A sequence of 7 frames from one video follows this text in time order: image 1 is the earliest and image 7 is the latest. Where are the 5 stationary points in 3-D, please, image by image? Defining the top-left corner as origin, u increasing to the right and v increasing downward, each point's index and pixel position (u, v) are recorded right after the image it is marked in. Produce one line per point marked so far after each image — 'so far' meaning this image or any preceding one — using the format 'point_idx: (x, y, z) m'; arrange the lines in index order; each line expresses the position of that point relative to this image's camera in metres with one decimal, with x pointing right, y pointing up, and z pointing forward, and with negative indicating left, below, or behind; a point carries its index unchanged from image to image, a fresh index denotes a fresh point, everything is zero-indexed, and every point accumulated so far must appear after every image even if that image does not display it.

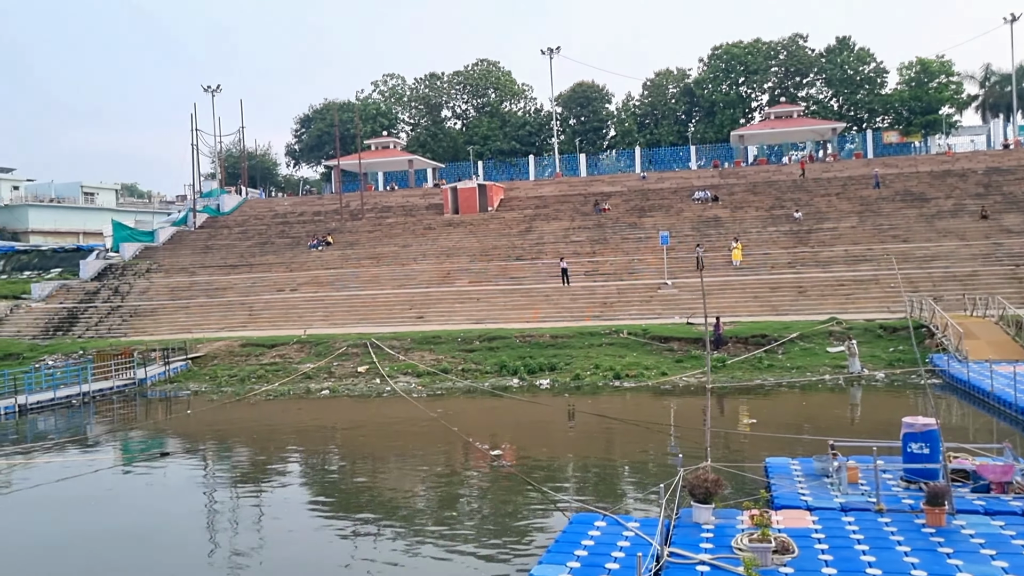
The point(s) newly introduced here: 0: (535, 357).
0: (+0.5, -1.5, +19.1) m
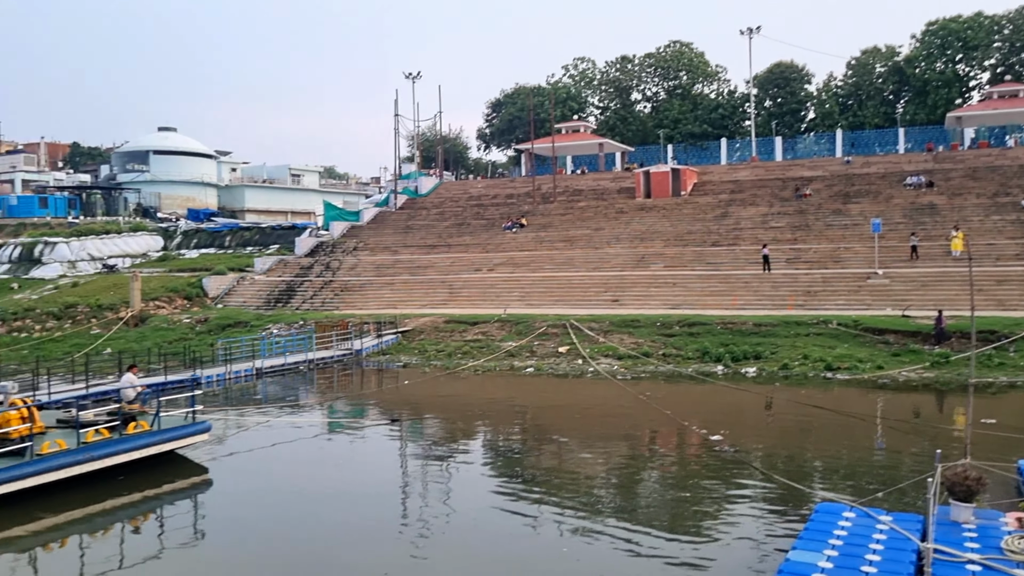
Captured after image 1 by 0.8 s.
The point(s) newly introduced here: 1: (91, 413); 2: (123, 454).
0: (+4.8, -1.2, +18.8) m
1: (-5.3, -1.6, +11.1) m
2: (-4.6, -2.0, +10.5) m
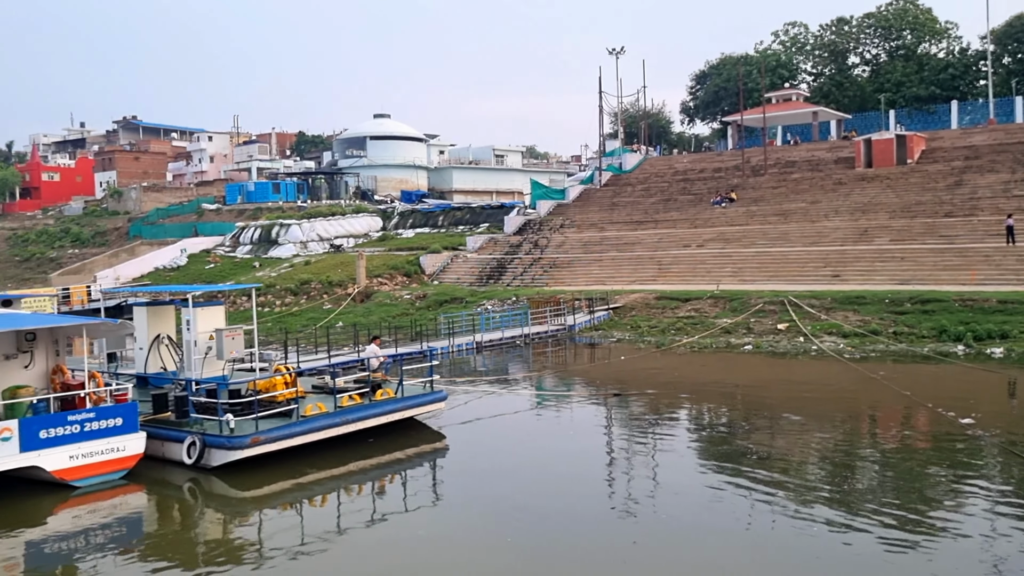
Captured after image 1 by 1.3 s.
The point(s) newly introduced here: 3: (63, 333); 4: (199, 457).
0: (+9.2, -0.7, +17.5) m
1: (-2.3, -1.3, +12.1) m
2: (-1.8, -1.7, +11.3) m
3: (-5.6, -0.6, +11.1) m
4: (-3.6, -1.9, +10.3) m
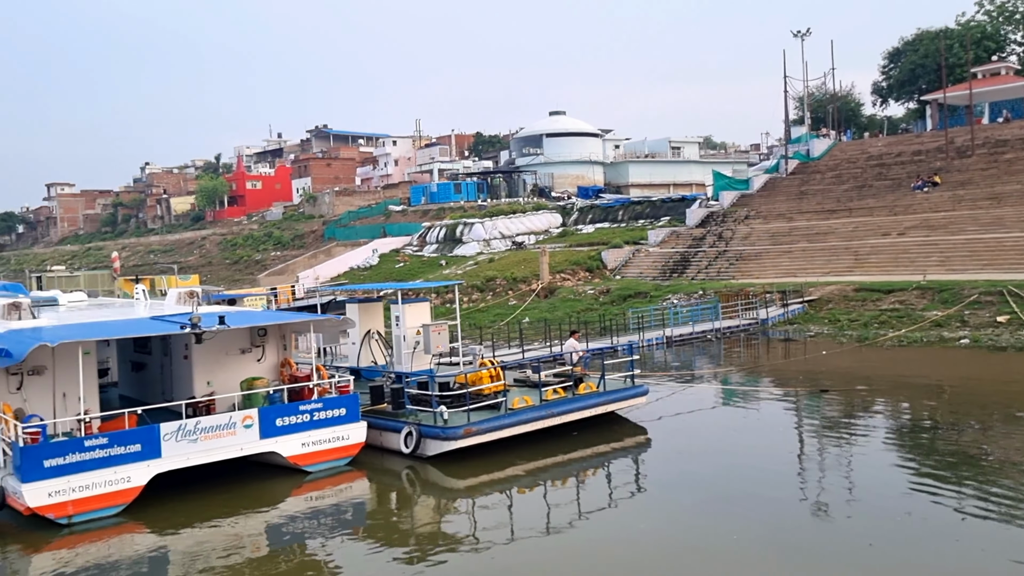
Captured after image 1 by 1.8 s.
0: (+12.7, -0.4, +15.4) m
1: (+0.5, -1.2, +12.3) m
2: (+0.8, -1.6, +11.4) m
3: (-3.0, -0.5, +12.0) m
4: (-1.2, -1.9, +10.8) m
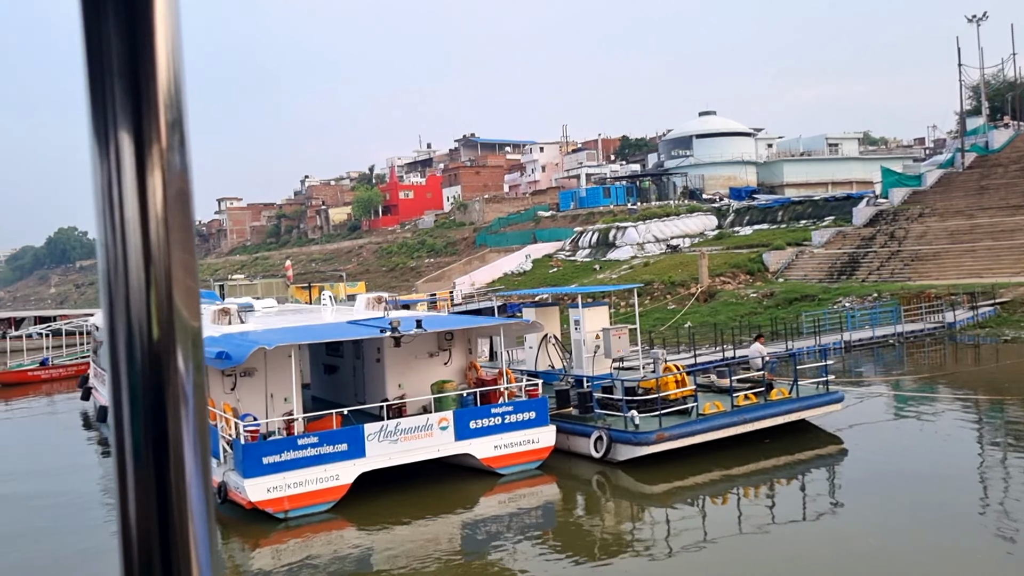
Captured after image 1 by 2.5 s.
0: (+15.5, -0.4, +13.1) m
1: (+3.0, -1.2, +12.0) m
2: (+3.2, -1.6, +11.0) m
3: (-0.5, -0.6, +12.2) m
4: (+1.1, -2.0, +10.7) m
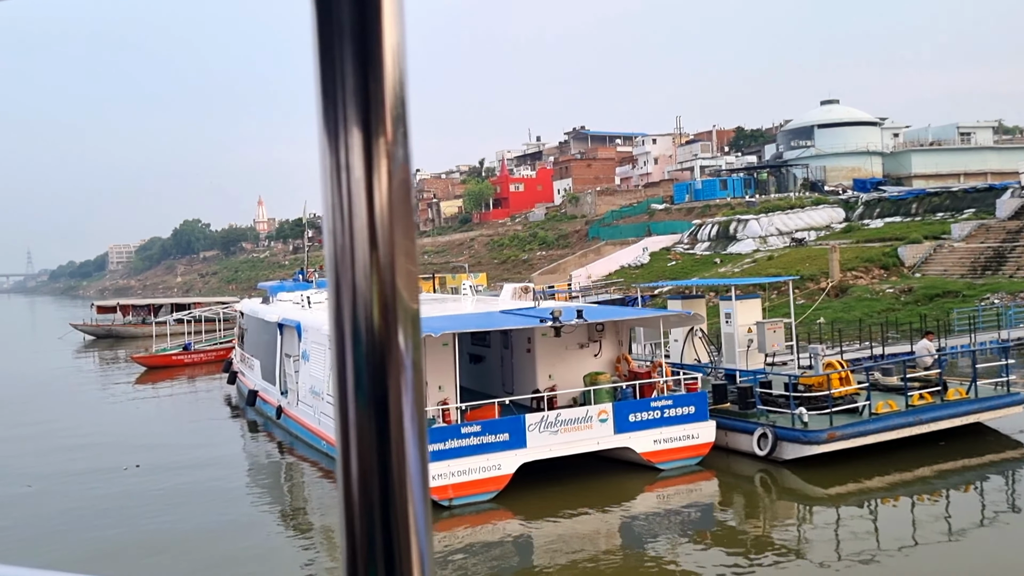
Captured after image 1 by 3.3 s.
0: (+17.6, -0.4, +11.1) m
1: (+4.9, -1.1, +11.3) m
2: (+5.1, -1.6, +10.4) m
3: (+1.6, -0.5, +11.9) m
4: (+3.0, -1.9, +10.3) m
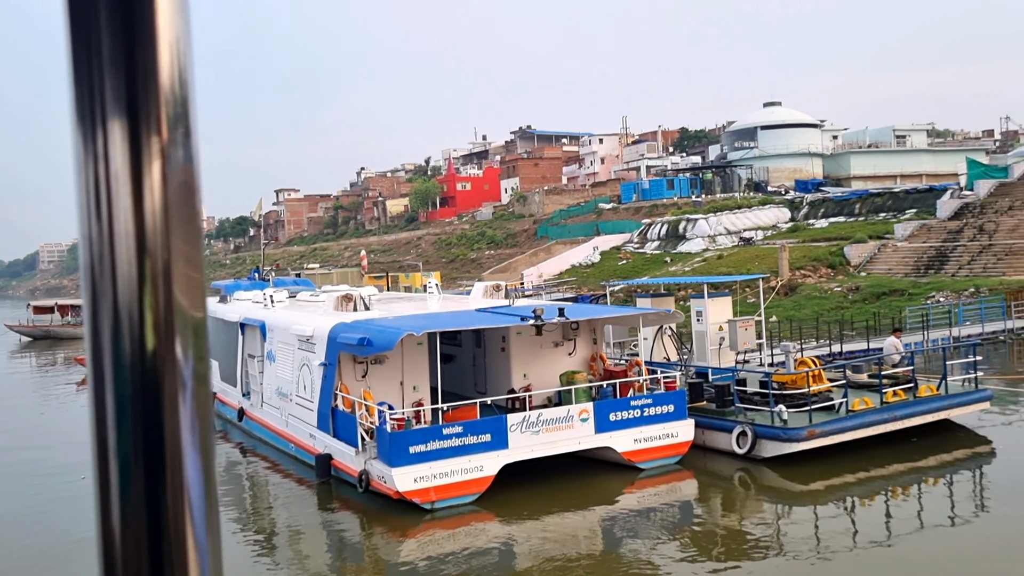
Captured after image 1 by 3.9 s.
0: (+17.3, -0.4, +12.0) m
1: (+4.6, -1.1, +11.5) m
2: (+4.8, -1.5, +10.5) m
3: (+1.2, -0.5, +11.8) m
4: (+2.7, -1.8, +10.3) m
